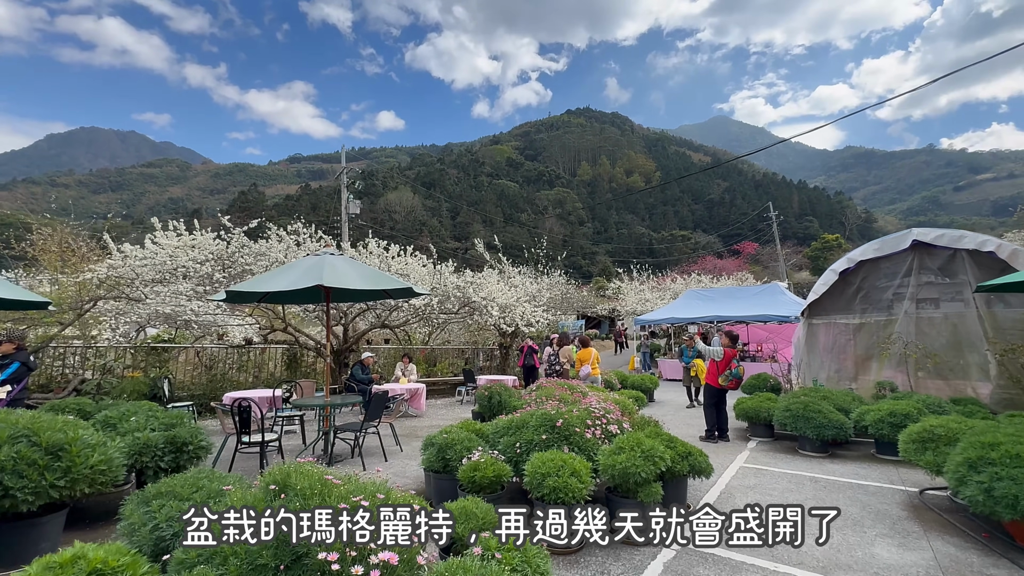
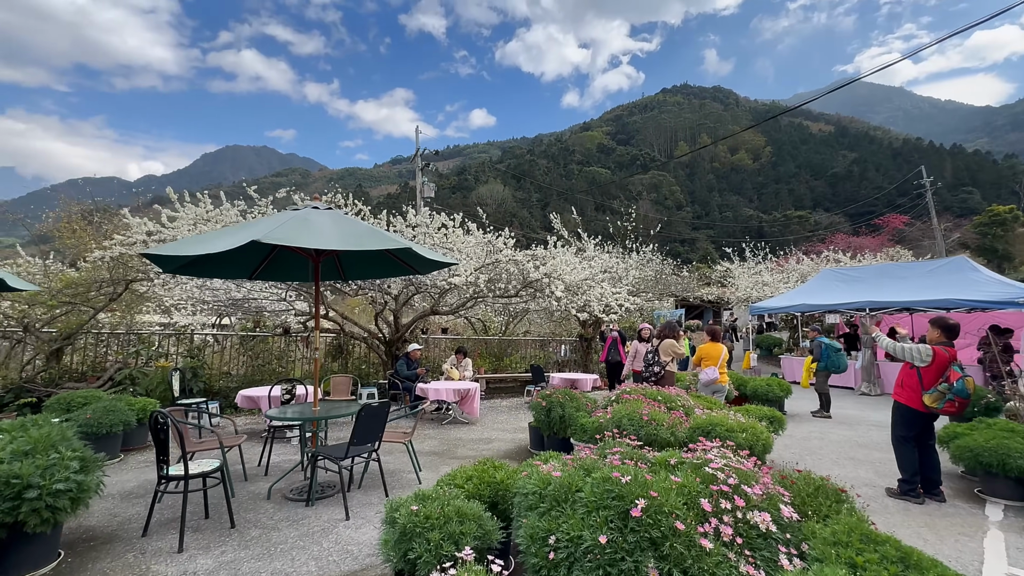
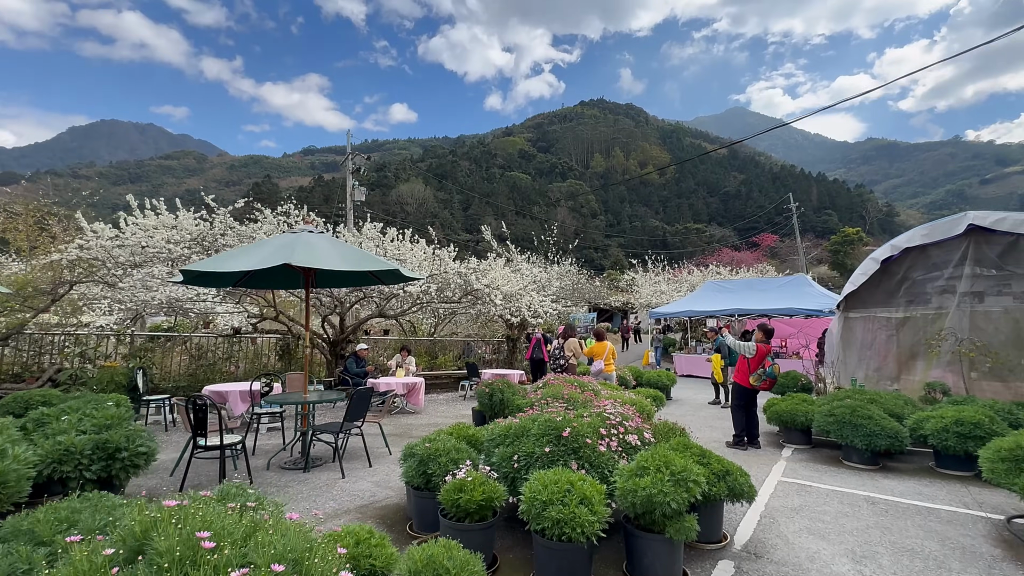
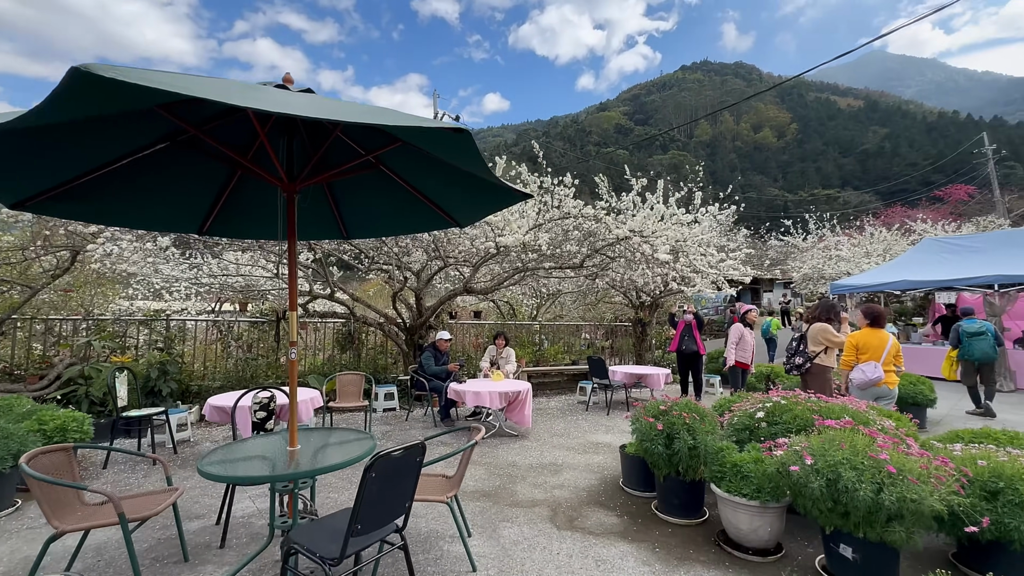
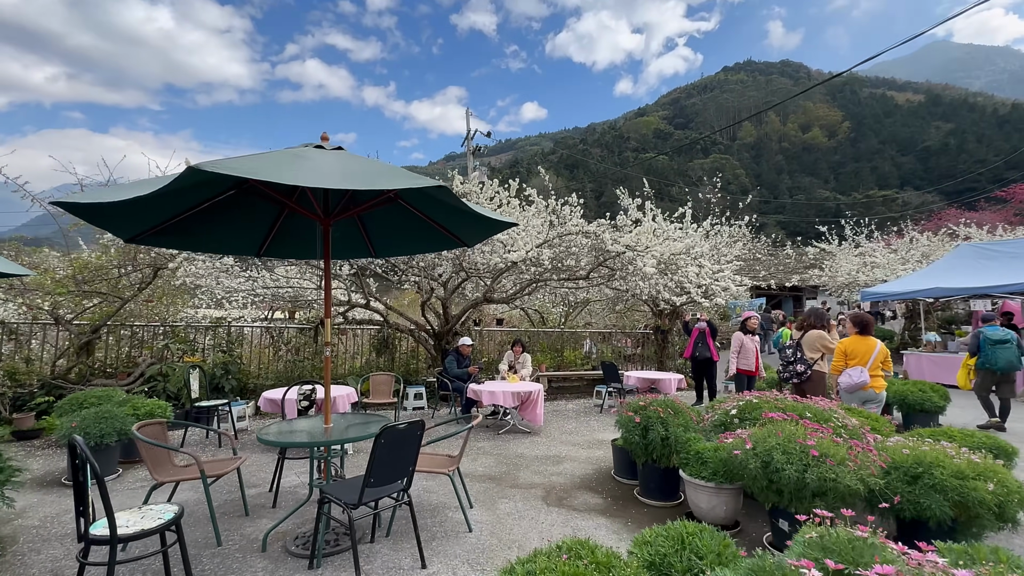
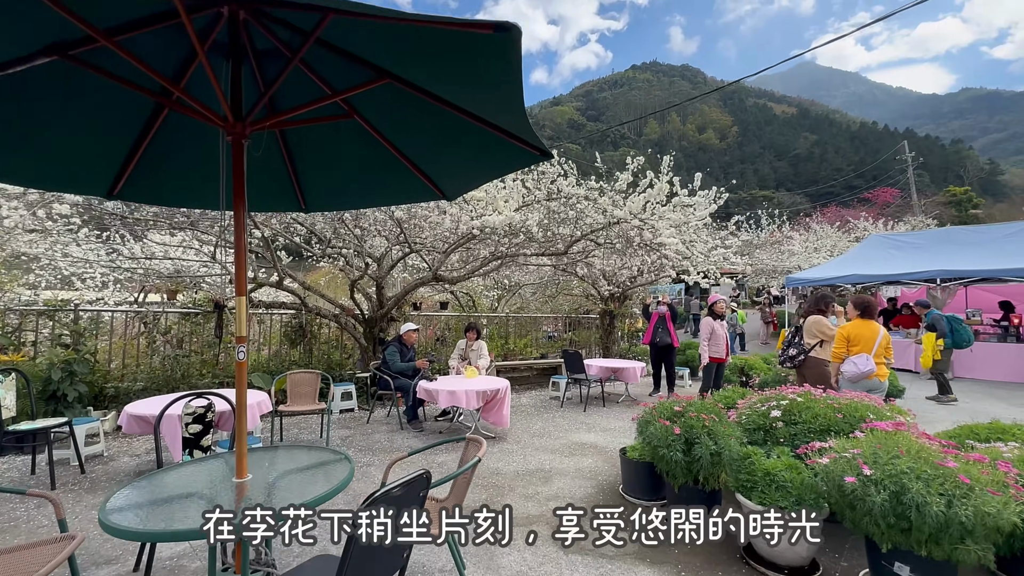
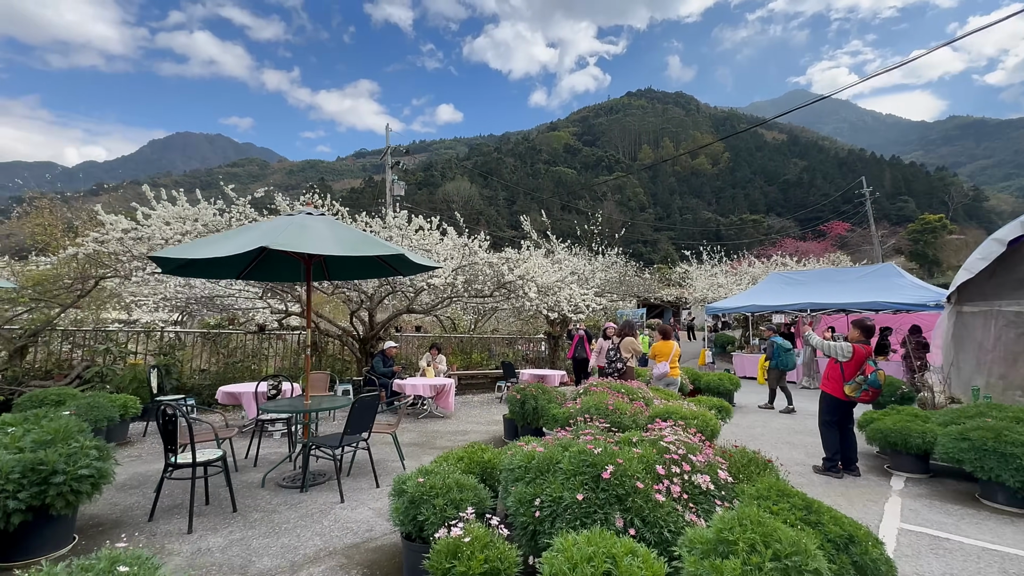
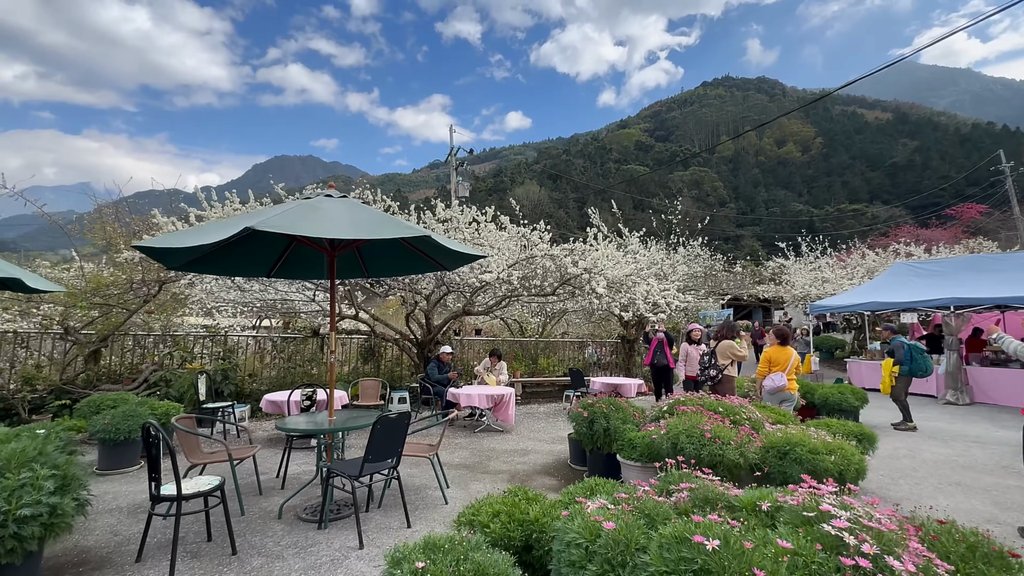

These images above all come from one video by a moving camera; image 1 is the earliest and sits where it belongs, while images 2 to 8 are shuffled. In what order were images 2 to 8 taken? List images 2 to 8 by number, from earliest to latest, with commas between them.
3, 7, 2, 8, 5, 4, 6
